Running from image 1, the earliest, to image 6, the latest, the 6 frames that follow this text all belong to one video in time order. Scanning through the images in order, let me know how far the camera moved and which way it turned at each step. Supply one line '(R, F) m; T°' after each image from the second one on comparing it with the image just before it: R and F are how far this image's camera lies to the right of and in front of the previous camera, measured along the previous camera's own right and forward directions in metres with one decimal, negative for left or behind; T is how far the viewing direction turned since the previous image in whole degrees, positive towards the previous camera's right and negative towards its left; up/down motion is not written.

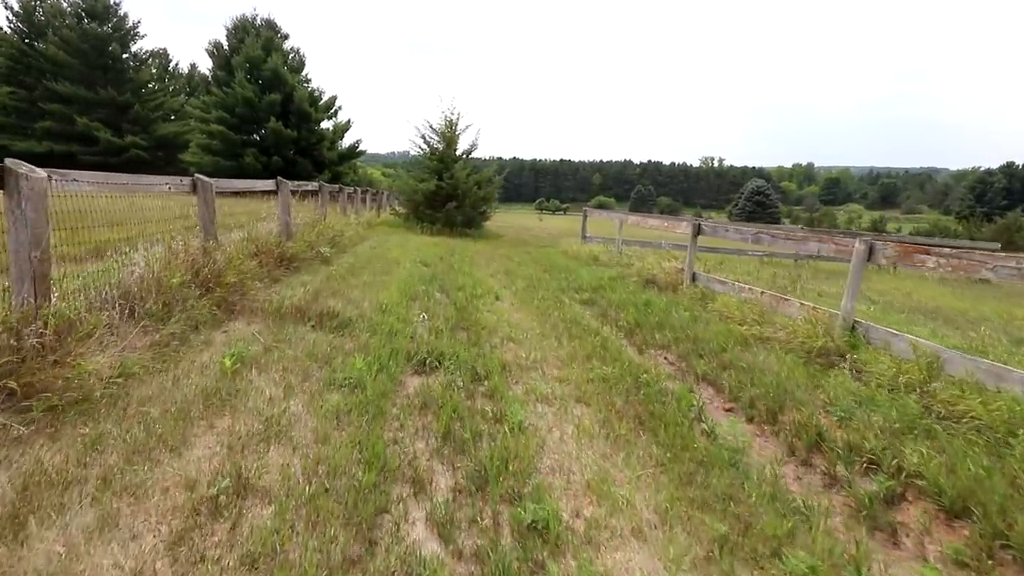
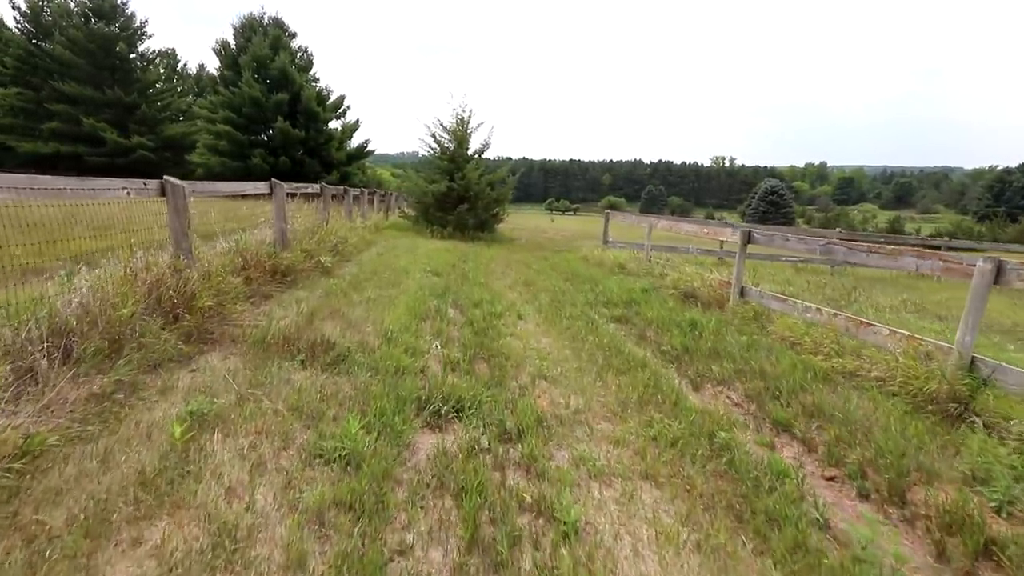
(-0.2, +0.8) m; -1°
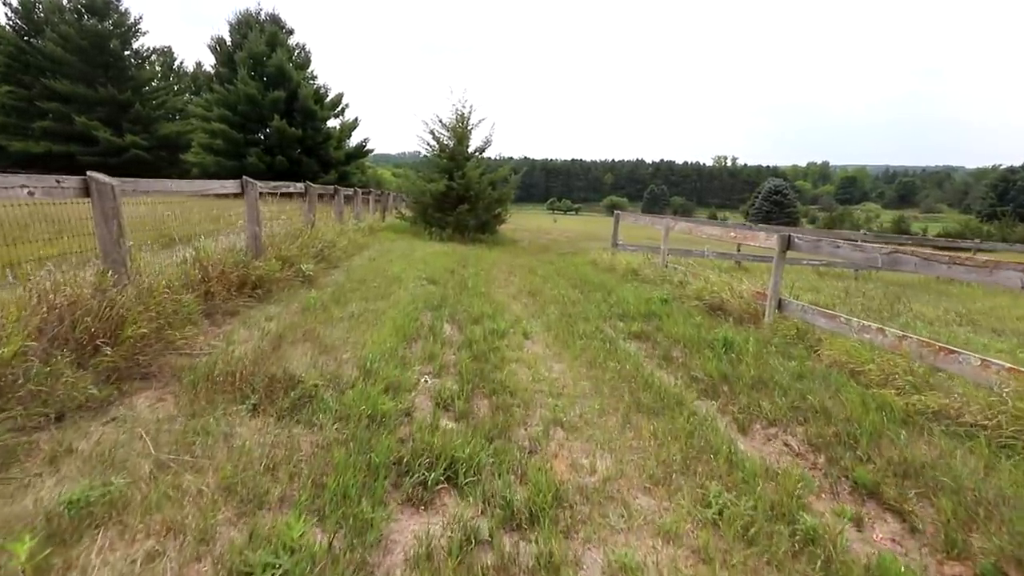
(0.0, +0.8) m; 0°
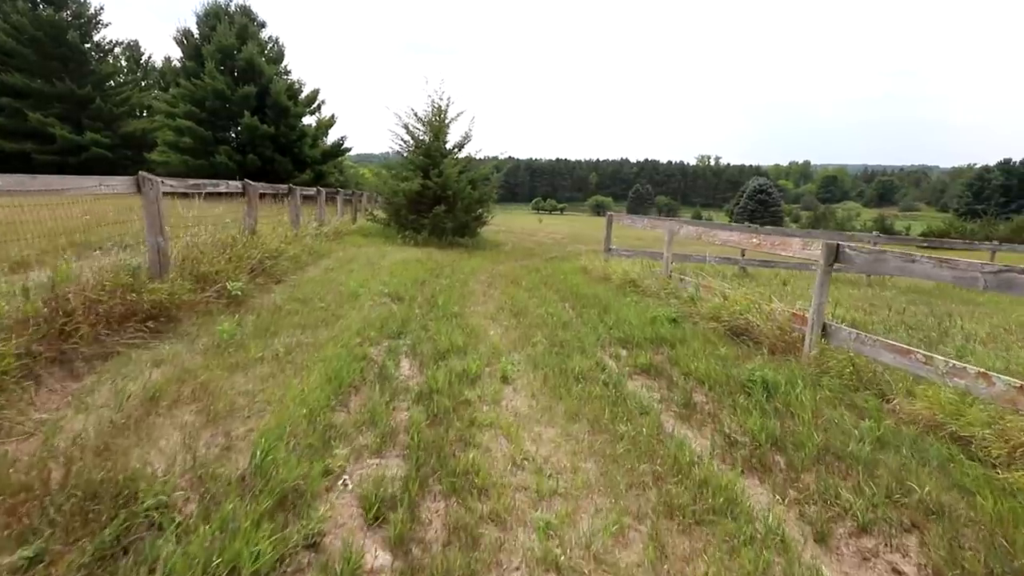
(+0.1, +1.1) m; +2°
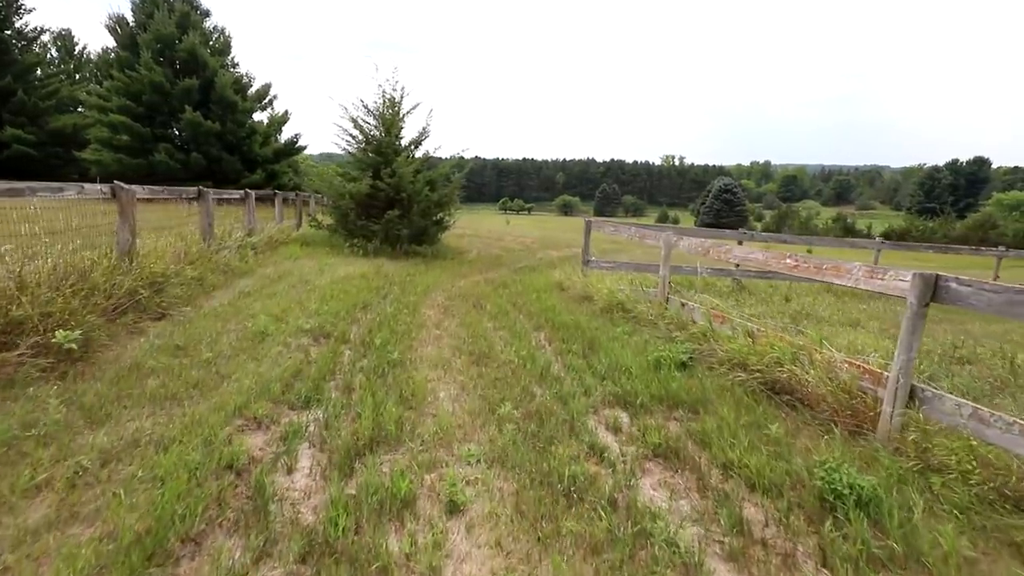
(+0.1, +1.4) m; +3°
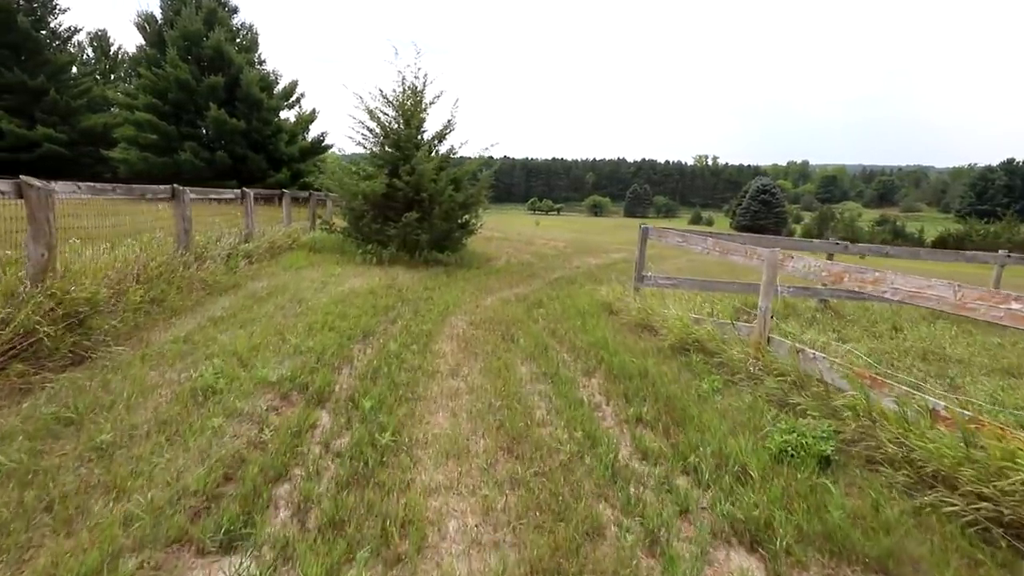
(-0.1, +1.4) m; -3°
